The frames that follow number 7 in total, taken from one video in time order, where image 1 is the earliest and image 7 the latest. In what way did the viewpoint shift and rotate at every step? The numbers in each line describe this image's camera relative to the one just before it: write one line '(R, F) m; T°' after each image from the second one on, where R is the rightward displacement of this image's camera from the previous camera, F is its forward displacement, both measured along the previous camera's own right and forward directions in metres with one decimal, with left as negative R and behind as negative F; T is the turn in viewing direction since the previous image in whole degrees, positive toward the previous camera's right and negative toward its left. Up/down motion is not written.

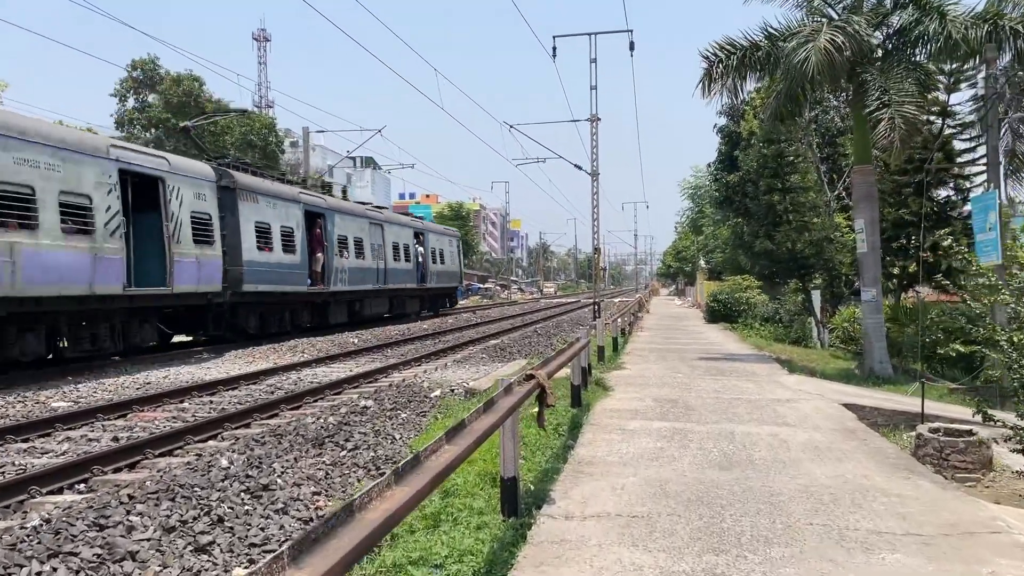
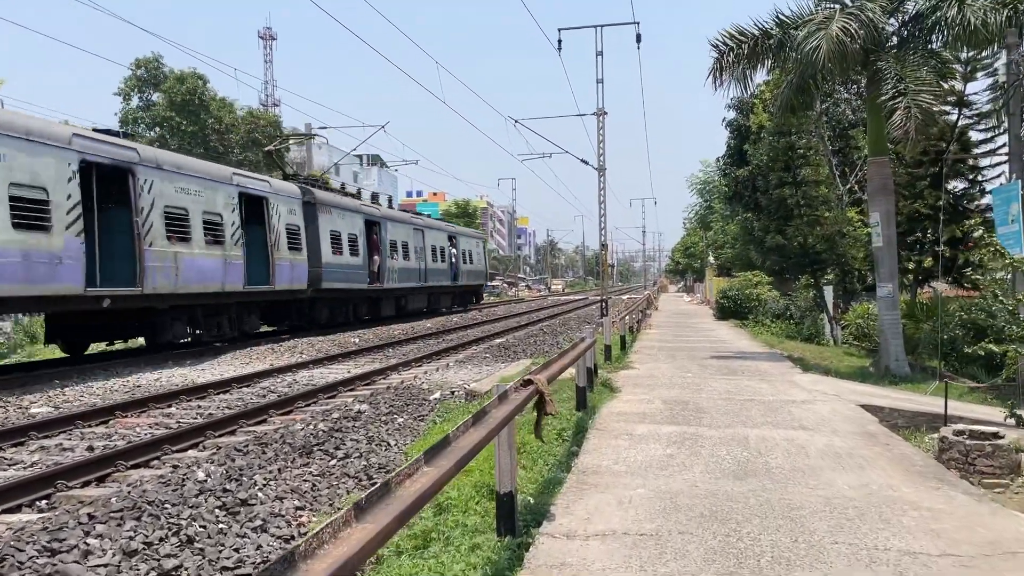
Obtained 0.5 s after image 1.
(+0.1, +0.4) m; -1°
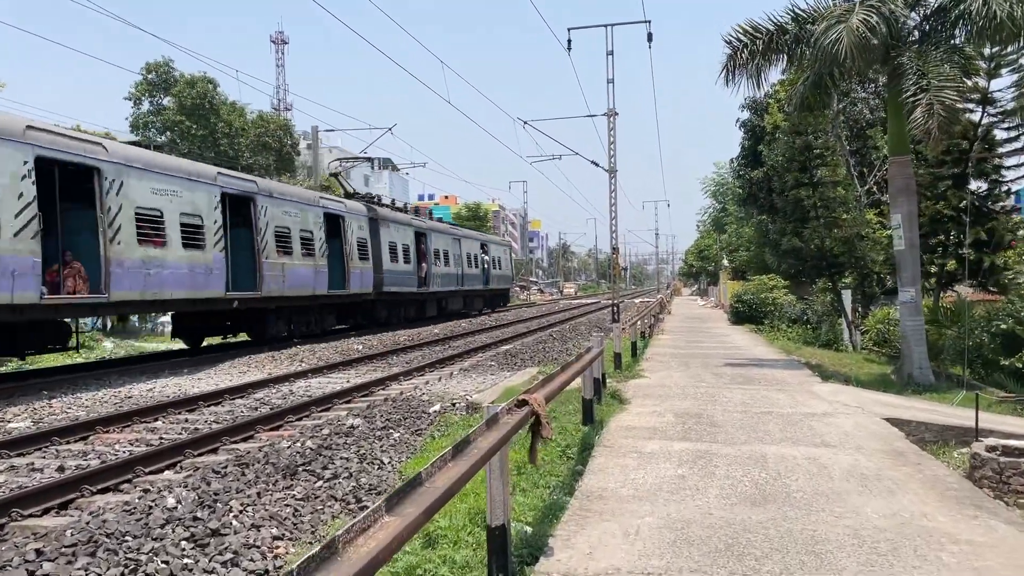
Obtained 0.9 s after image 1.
(+0.1, +0.4) m; -1°
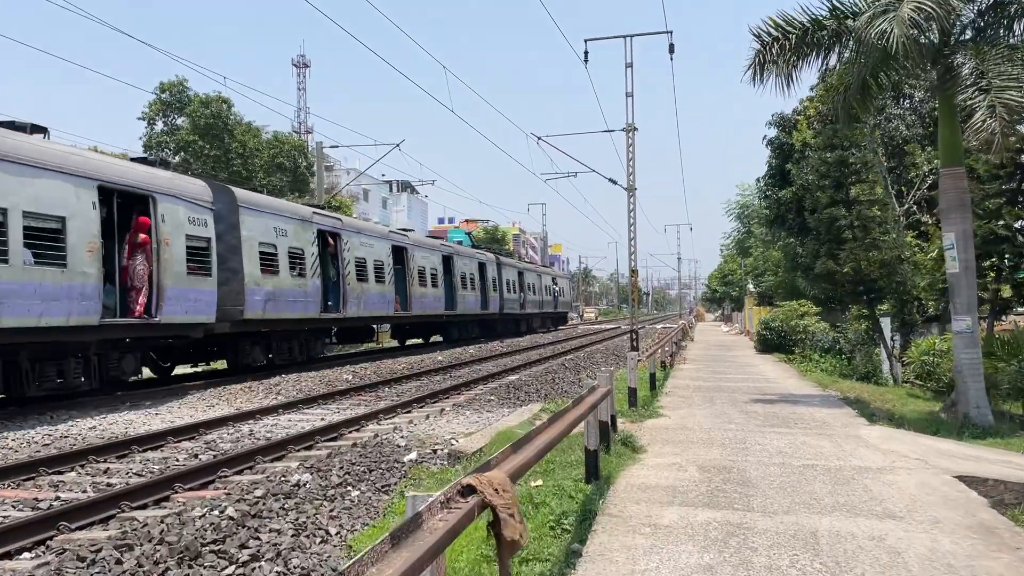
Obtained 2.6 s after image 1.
(+0.3, +1.3) m; -2°
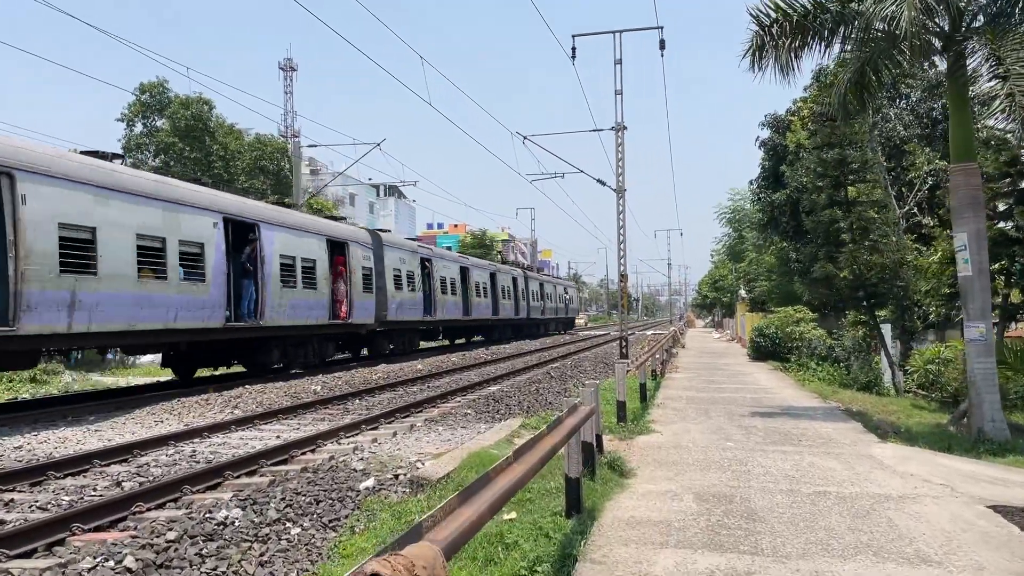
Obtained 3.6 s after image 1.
(+0.1, +0.9) m; +1°
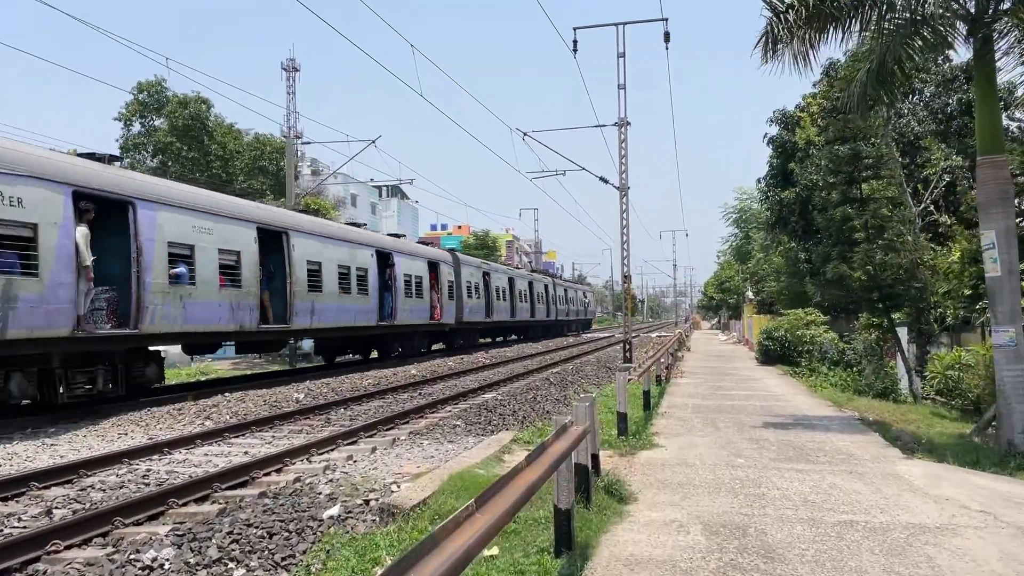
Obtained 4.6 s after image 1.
(+0.1, +0.7) m; 0°
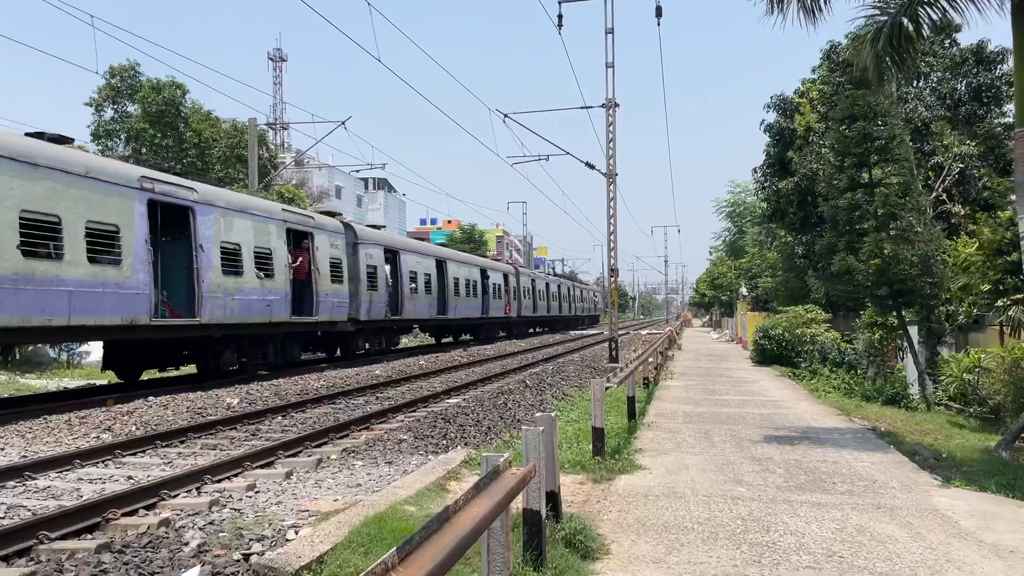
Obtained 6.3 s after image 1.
(+0.3, +1.4) m; +1°
